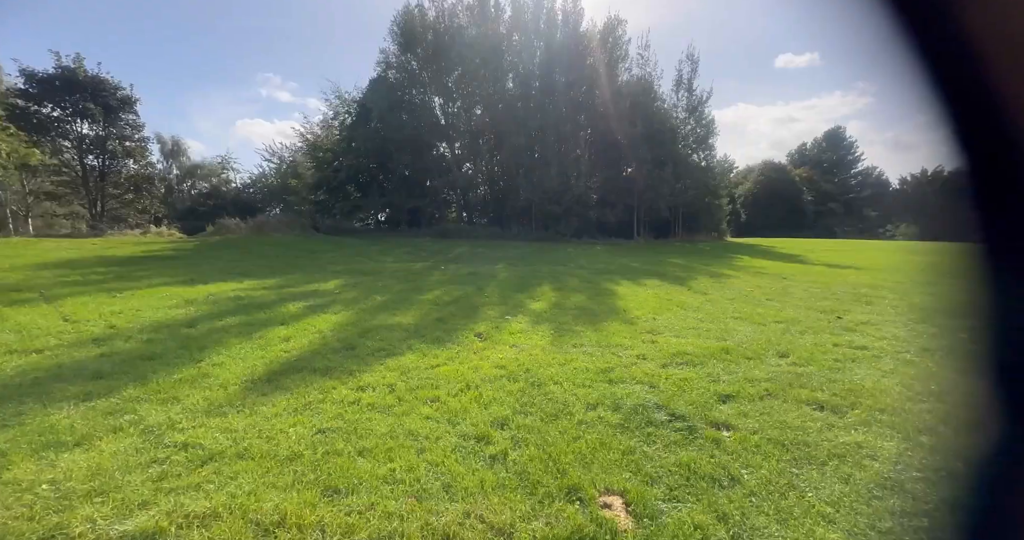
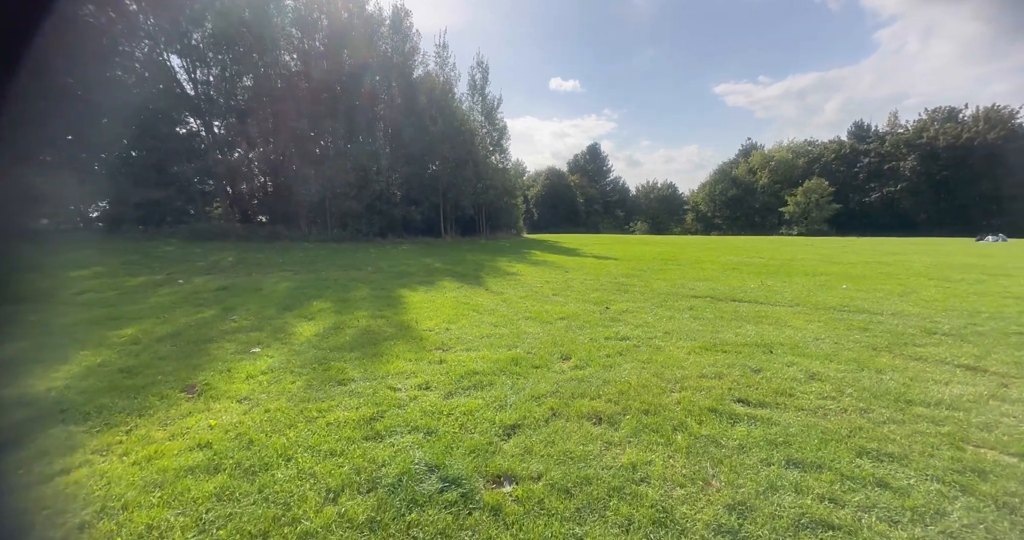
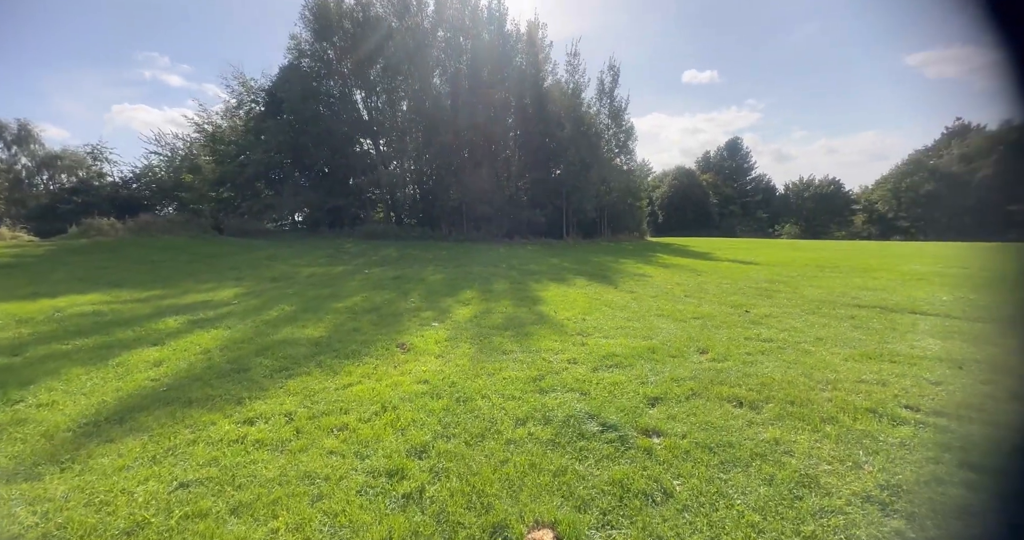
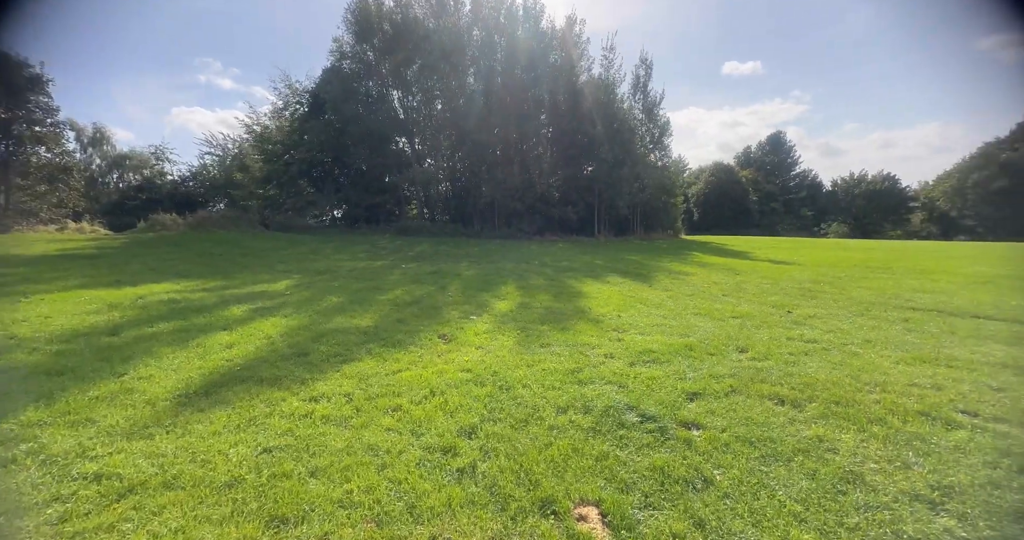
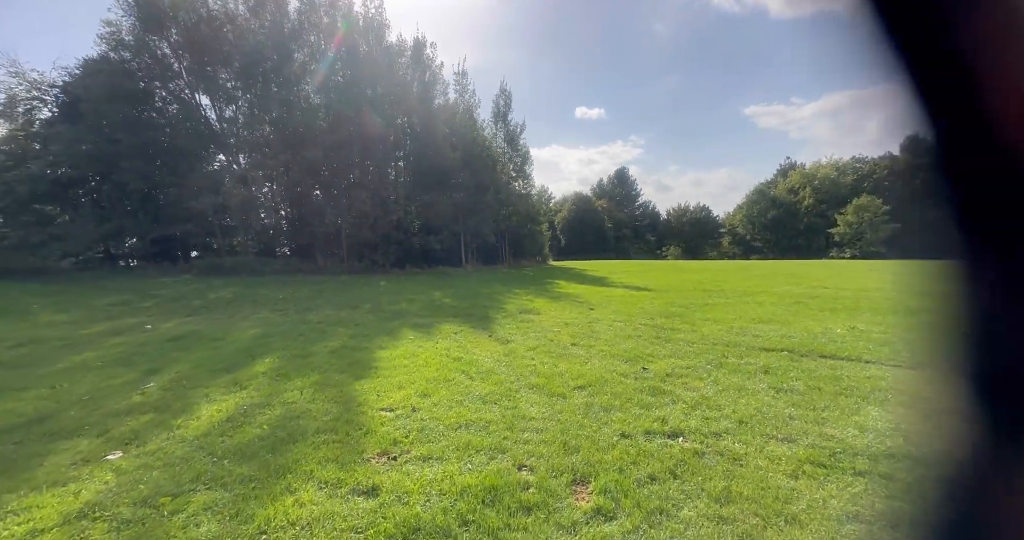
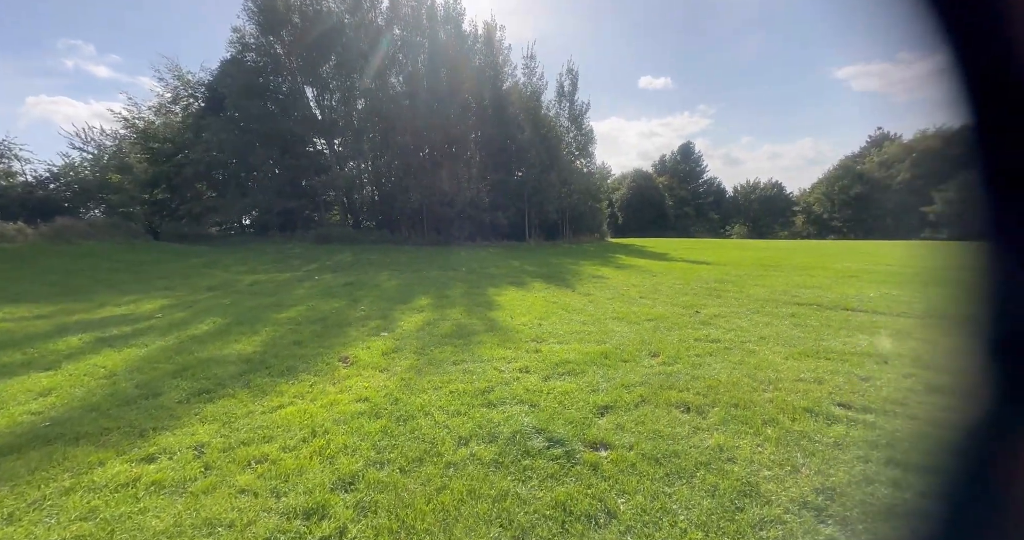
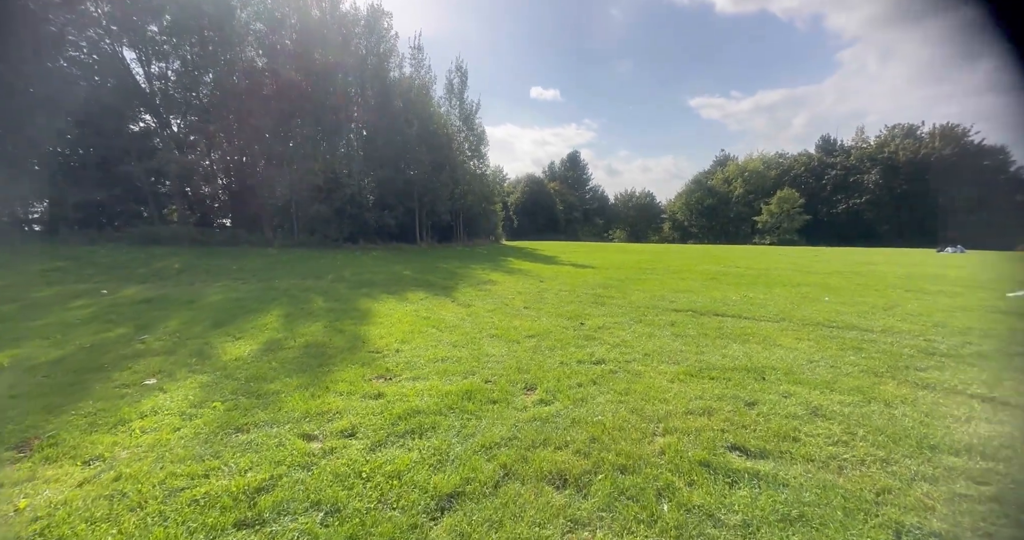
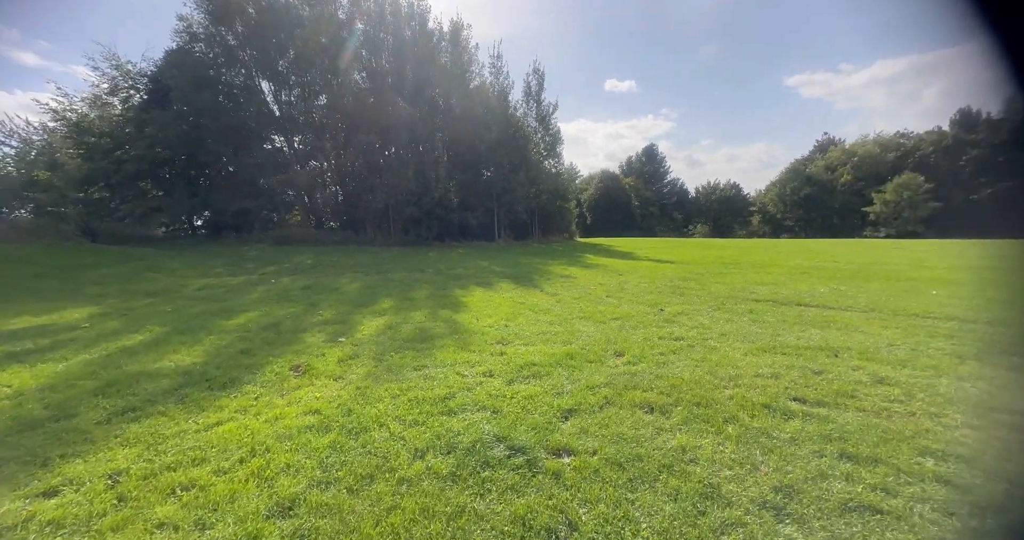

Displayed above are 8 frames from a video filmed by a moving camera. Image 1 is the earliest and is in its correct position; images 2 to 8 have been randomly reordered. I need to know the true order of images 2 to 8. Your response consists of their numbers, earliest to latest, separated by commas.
4, 3, 6, 8, 2, 7, 5
